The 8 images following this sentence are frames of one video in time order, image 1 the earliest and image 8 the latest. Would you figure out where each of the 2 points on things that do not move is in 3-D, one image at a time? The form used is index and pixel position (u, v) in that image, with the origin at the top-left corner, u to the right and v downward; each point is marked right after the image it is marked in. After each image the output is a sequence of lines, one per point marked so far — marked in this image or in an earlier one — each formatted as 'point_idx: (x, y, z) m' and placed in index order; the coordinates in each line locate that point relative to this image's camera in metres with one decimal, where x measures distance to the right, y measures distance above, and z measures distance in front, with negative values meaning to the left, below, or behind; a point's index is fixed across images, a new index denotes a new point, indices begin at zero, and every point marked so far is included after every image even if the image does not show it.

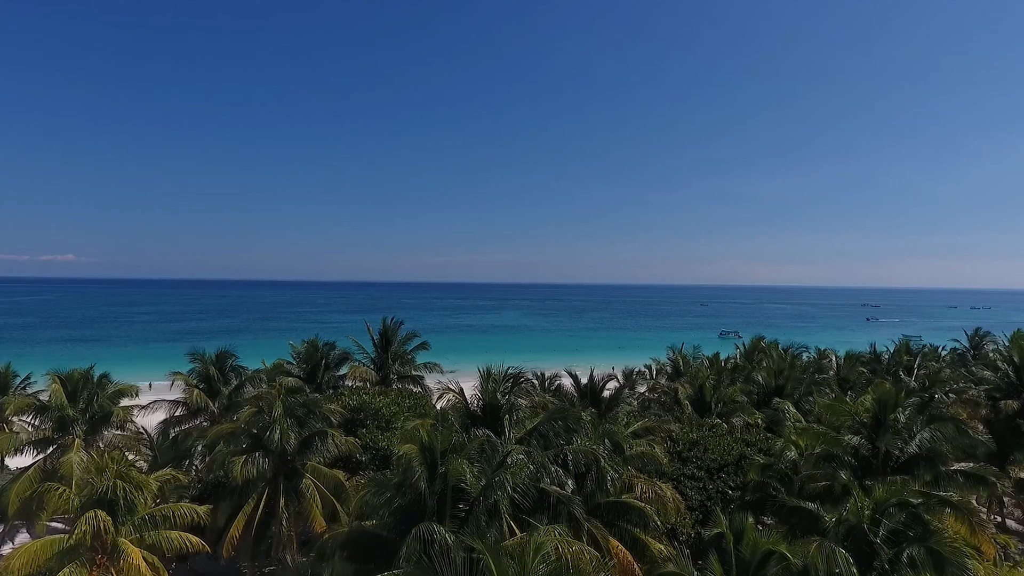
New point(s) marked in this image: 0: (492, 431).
0: (-0.4, -3.1, +10.3) m
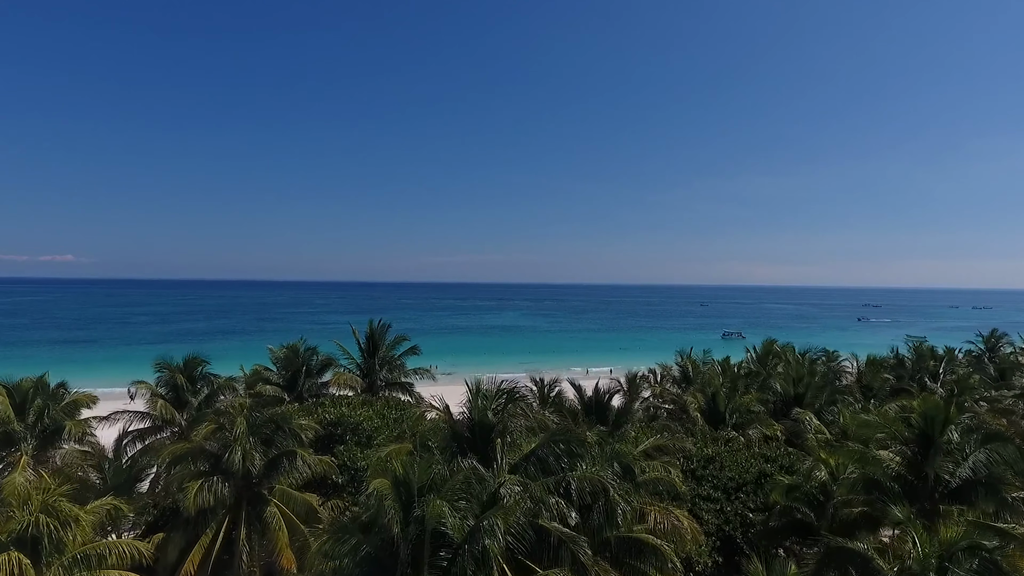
0: (-0.5, -3.1, +8.9) m
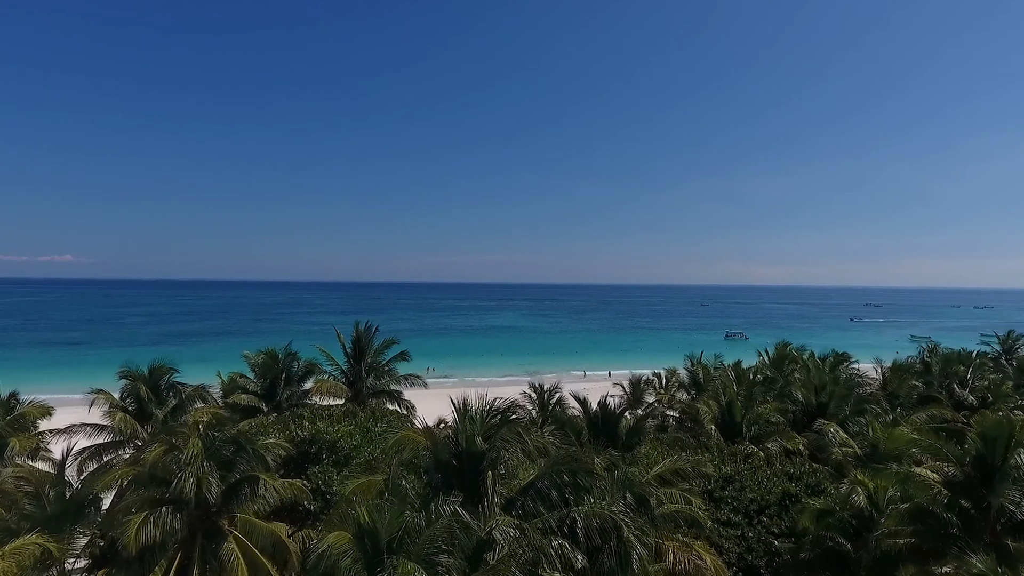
0: (-0.6, -3.2, +7.4) m
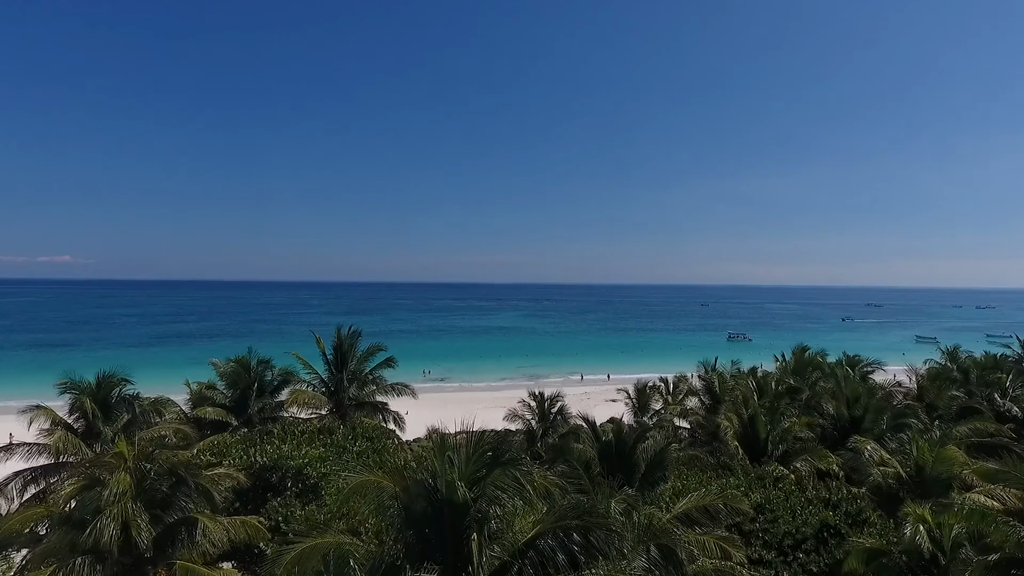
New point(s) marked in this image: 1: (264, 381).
0: (-0.7, -3.2, +5.7) m
1: (-8.0, -3.0, +15.6) m
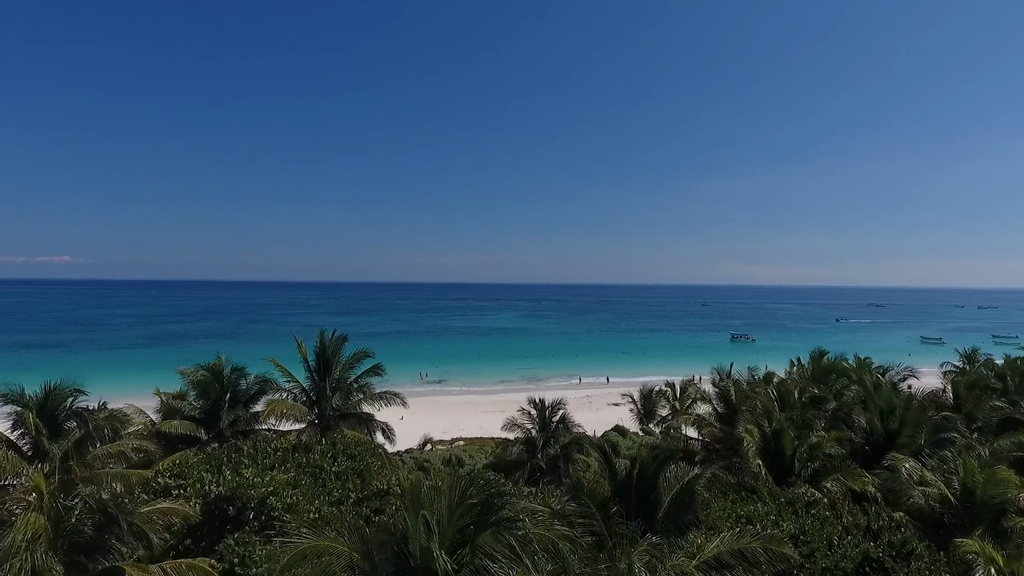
0: (-0.7, -3.2, +4.4) m
1: (-8.0, -3.0, +14.2) m
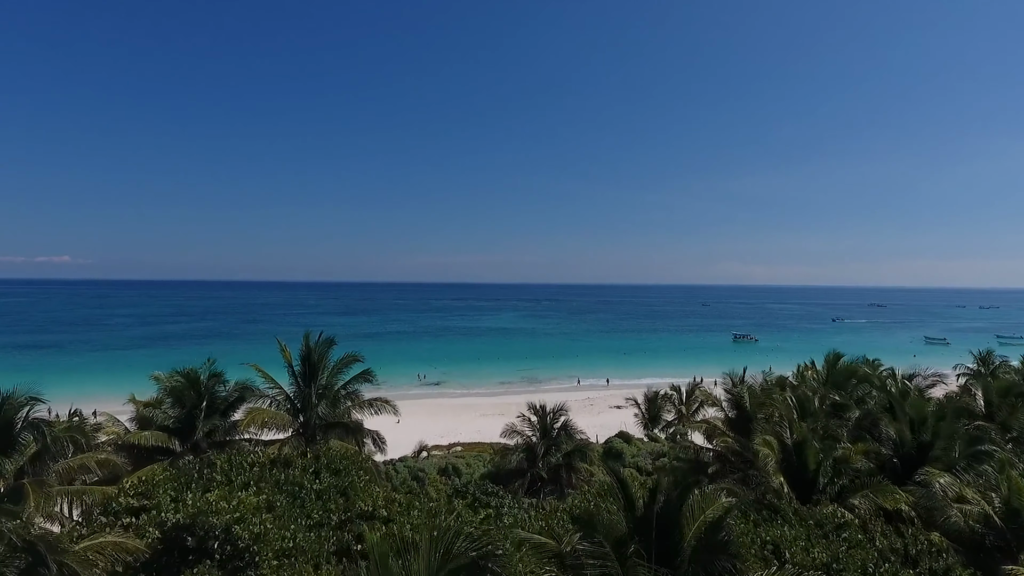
0: (-0.8, -3.2, +3.3) m
1: (-8.1, -3.0, +13.2) m
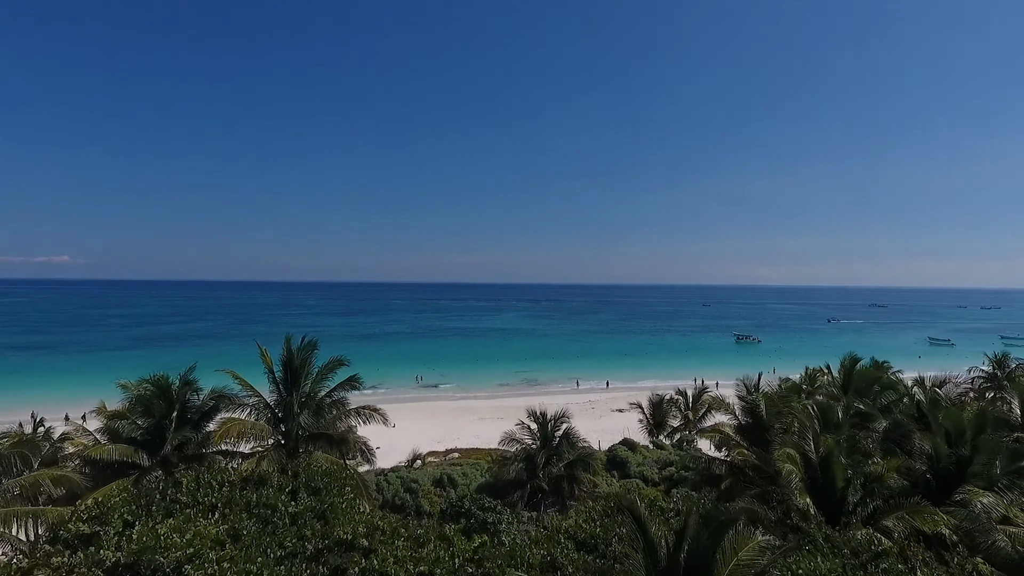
0: (-0.8, -3.2, +2.3) m
1: (-8.1, -3.0, +12.1) m
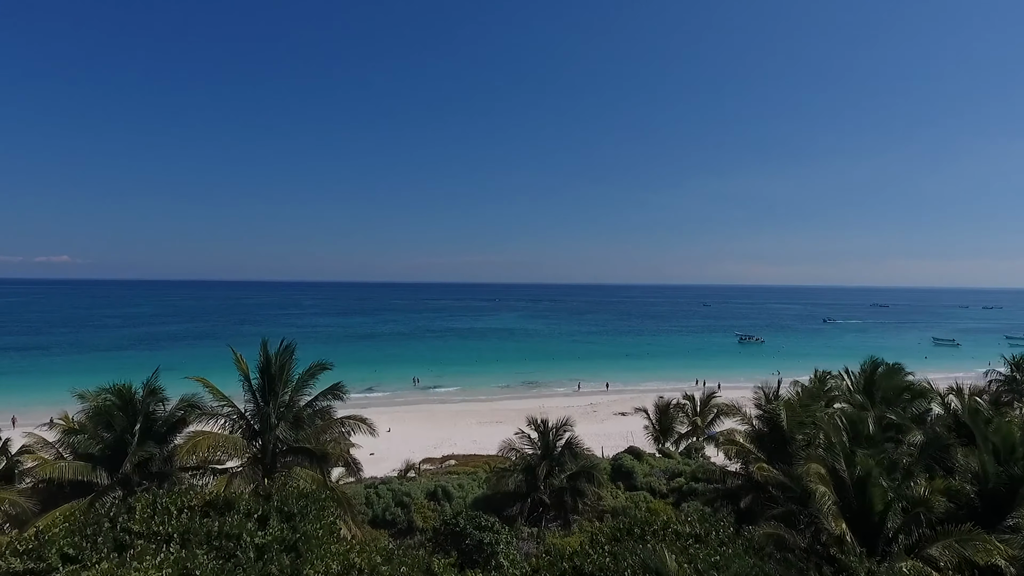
0: (-0.8, -3.1, +1.2) m
1: (-8.1, -3.0, +11.0) m
